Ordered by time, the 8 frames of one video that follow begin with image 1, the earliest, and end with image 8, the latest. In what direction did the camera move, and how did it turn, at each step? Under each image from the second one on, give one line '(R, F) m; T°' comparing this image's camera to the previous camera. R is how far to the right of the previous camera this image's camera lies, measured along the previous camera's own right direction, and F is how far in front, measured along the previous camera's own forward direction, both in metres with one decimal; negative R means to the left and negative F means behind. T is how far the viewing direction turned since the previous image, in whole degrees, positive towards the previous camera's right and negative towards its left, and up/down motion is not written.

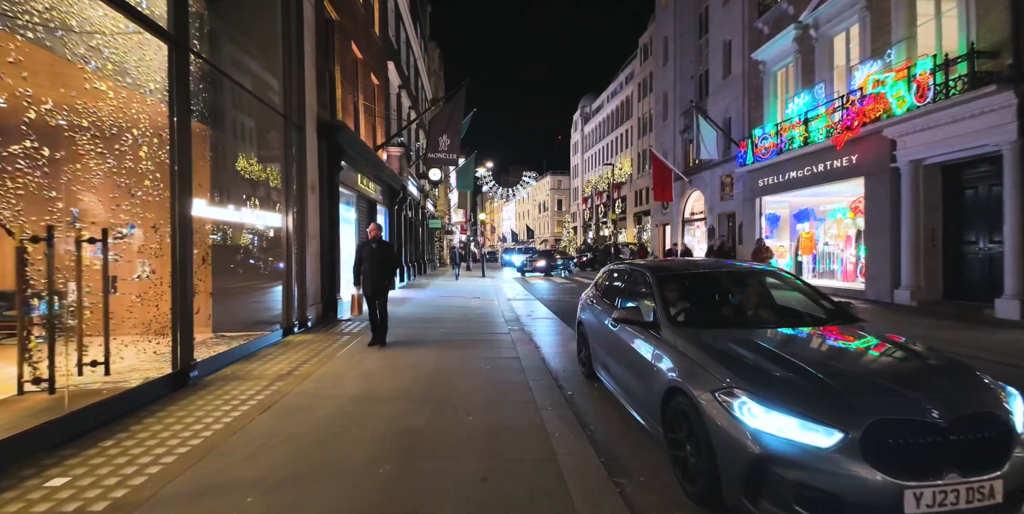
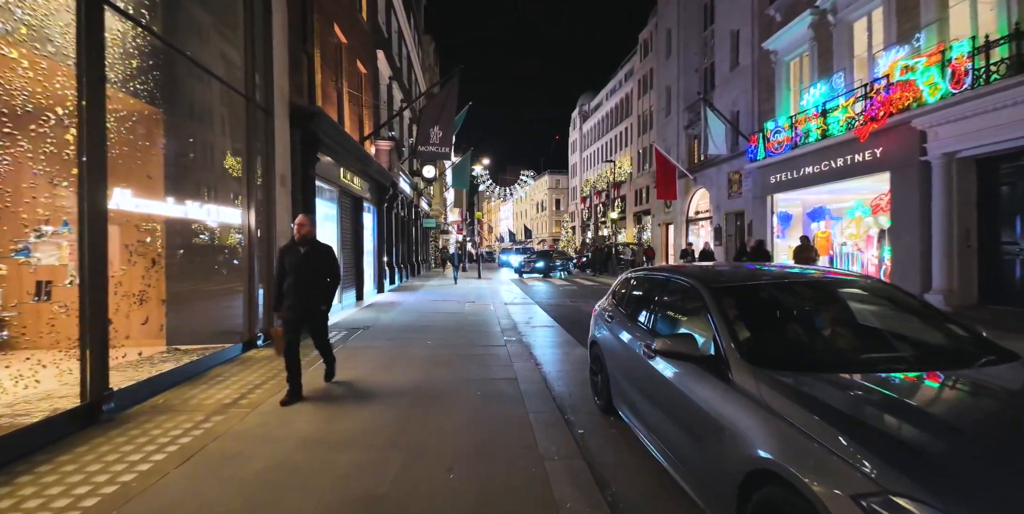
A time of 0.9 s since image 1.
(0.0, +1.2) m; 0°
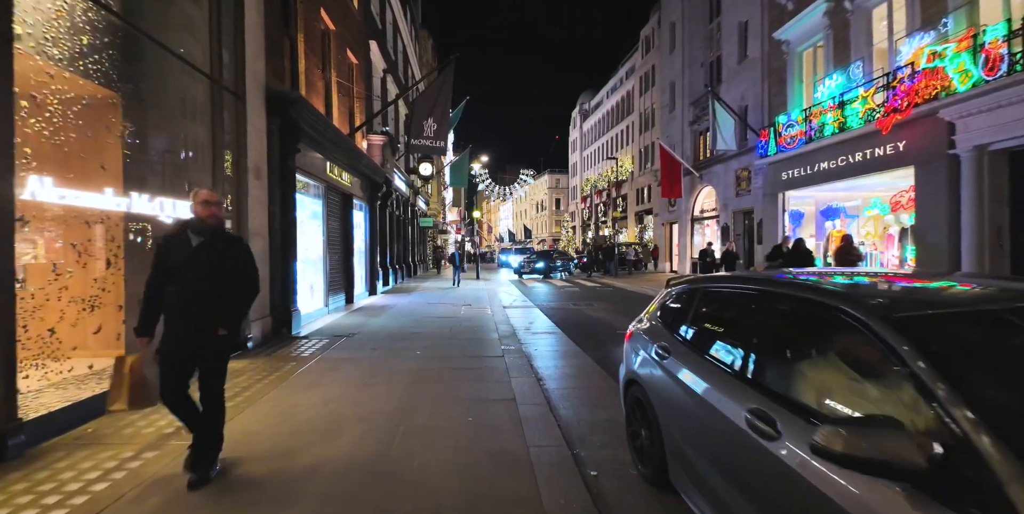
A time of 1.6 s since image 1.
(0.0, +0.9) m; 0°
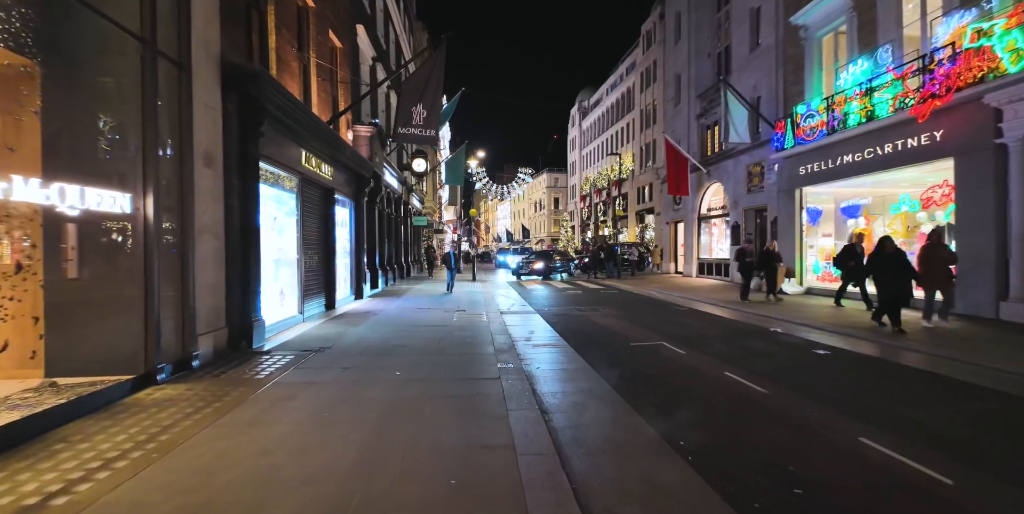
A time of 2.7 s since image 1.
(0.0, +1.3) m; 0°
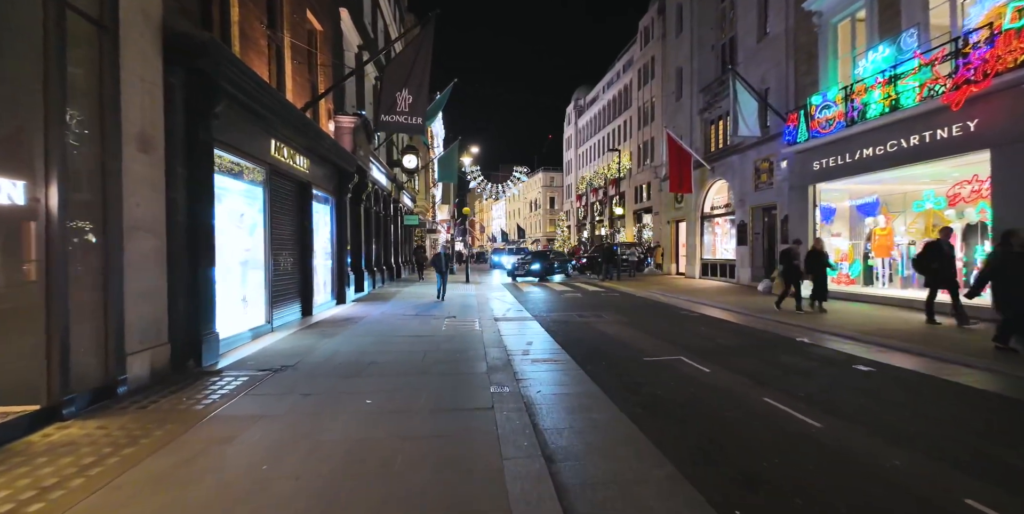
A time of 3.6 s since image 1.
(0.0, +1.1) m; +1°
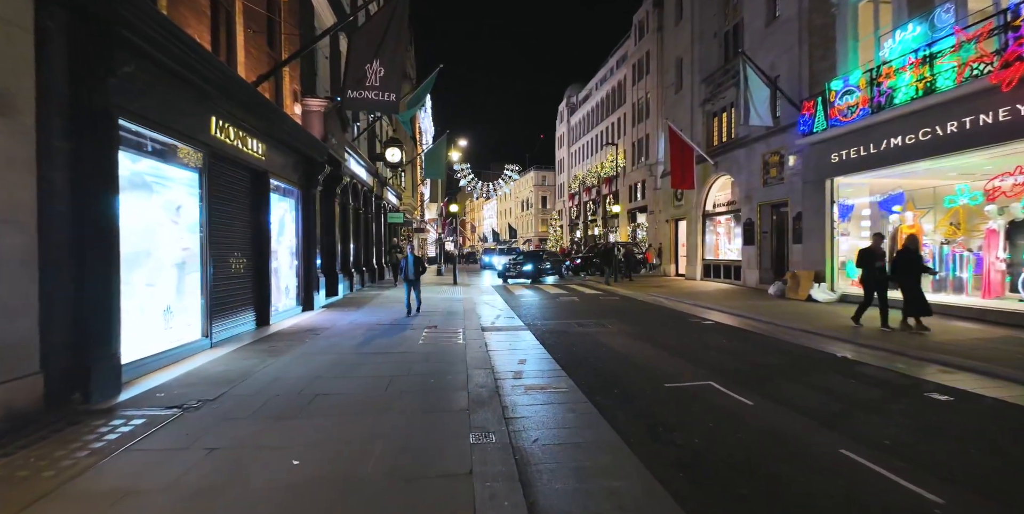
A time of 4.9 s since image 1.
(0.0, +1.5) m; +1°
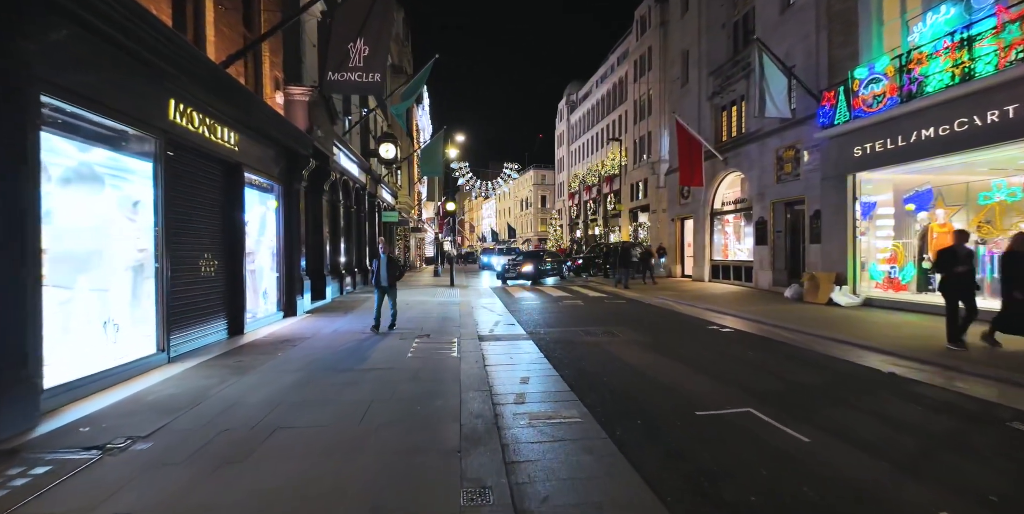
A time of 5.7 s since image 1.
(0.0, +1.0) m; 0°
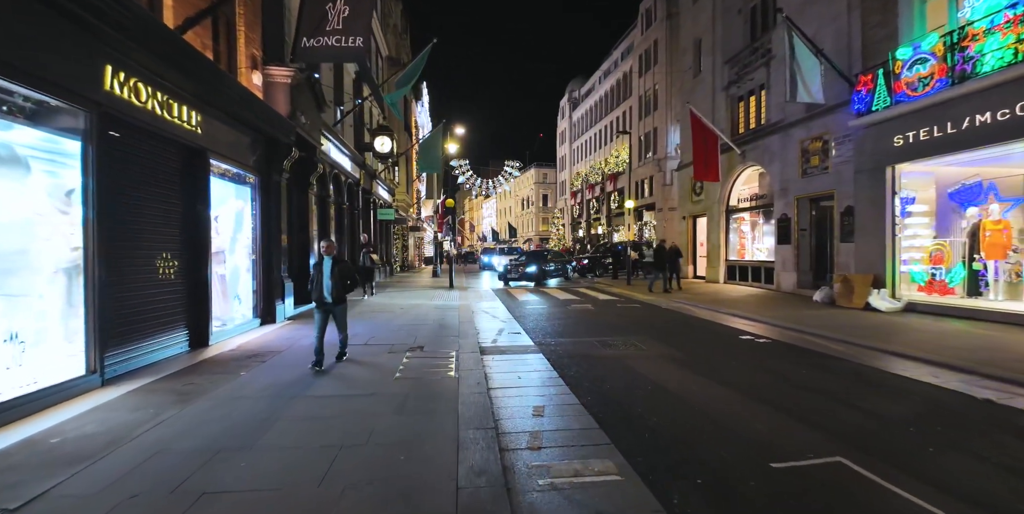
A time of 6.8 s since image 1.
(-0.1, +1.2) m; 0°
